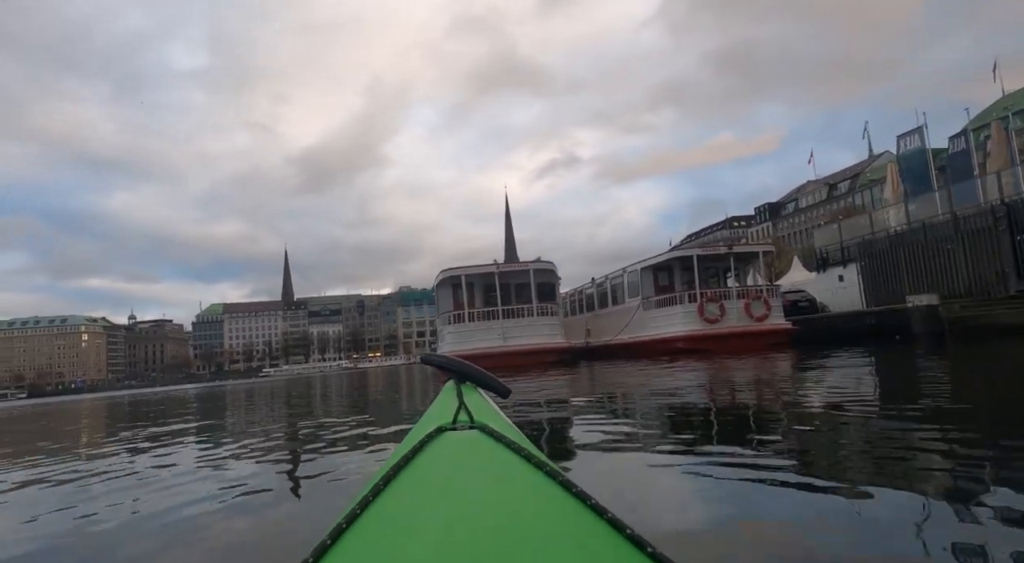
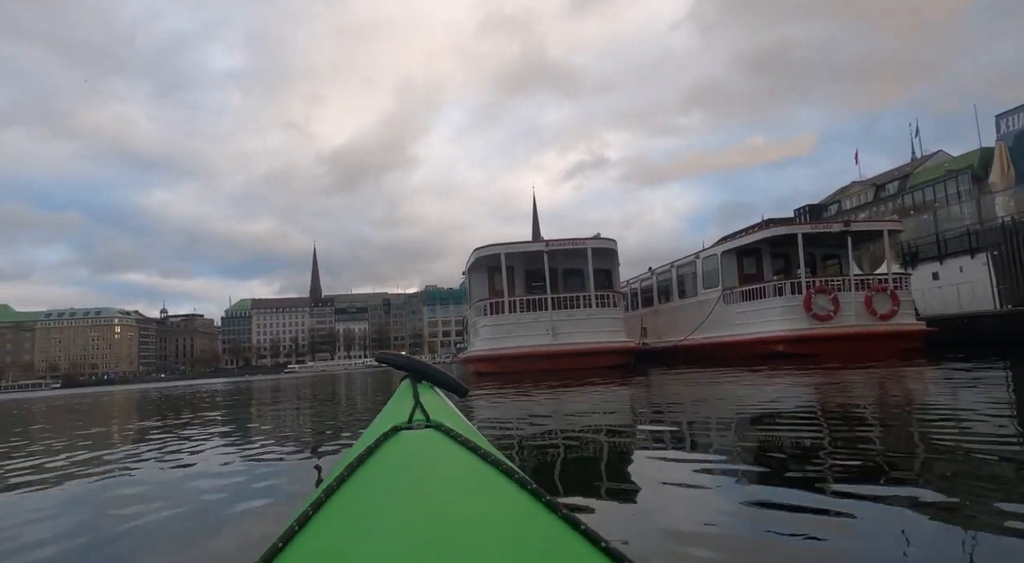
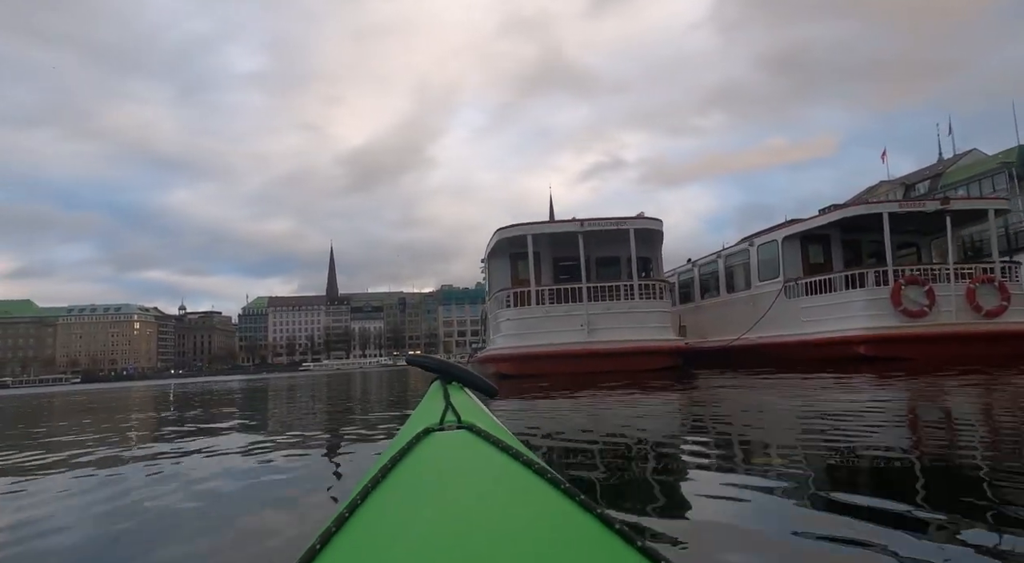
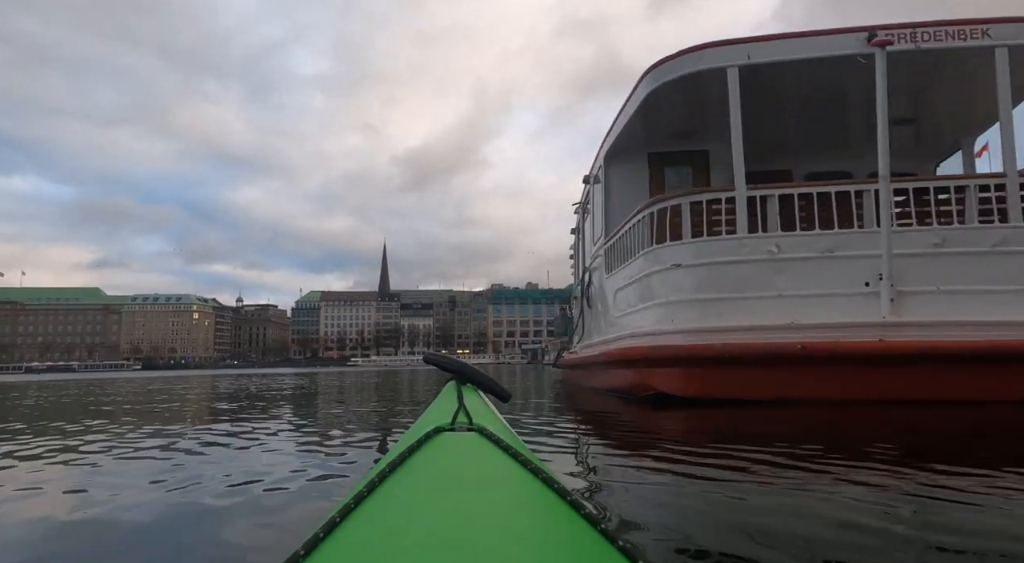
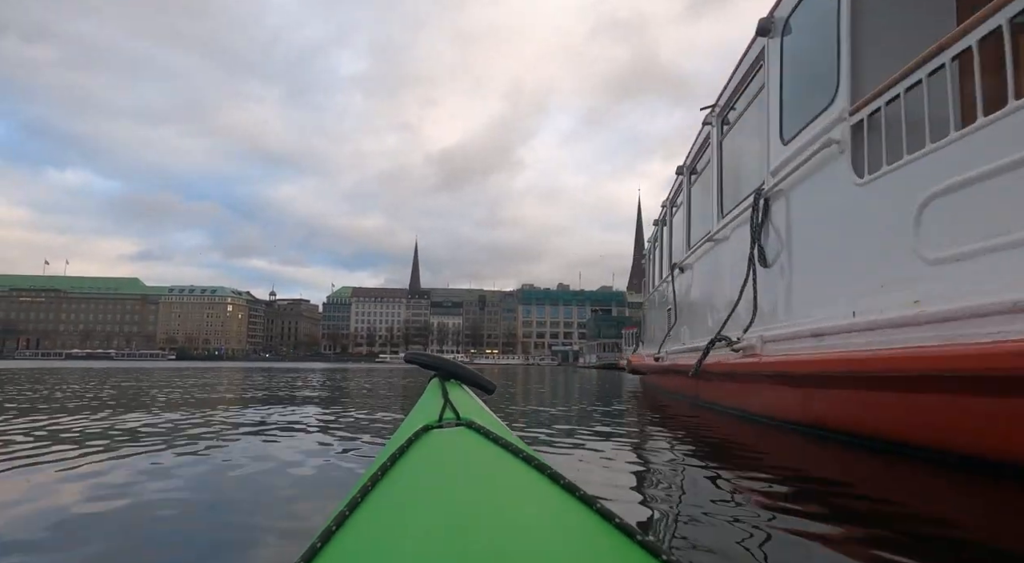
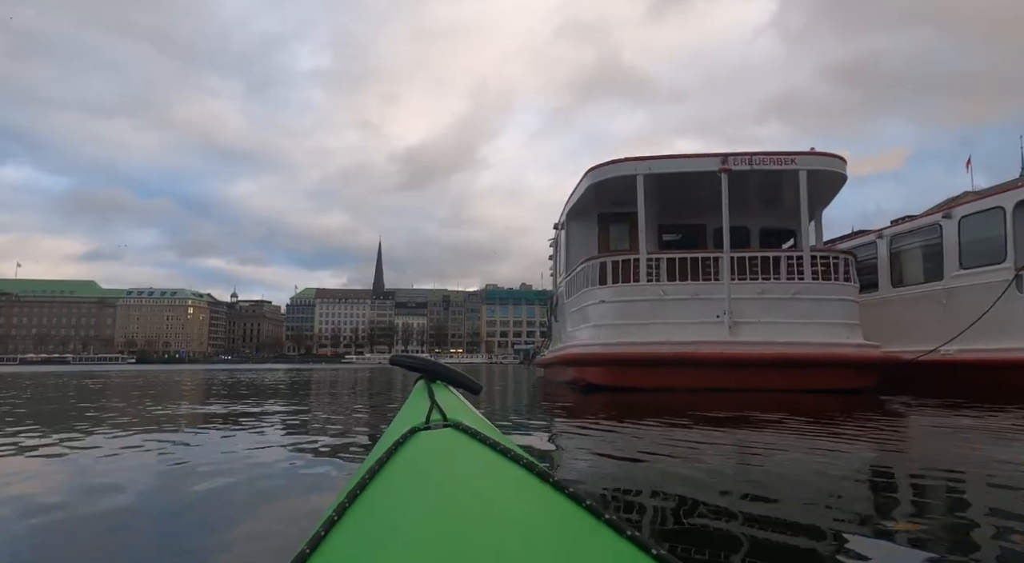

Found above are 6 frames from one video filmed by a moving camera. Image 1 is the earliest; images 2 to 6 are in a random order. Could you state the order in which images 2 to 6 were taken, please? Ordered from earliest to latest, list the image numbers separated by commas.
2, 3, 6, 4, 5
